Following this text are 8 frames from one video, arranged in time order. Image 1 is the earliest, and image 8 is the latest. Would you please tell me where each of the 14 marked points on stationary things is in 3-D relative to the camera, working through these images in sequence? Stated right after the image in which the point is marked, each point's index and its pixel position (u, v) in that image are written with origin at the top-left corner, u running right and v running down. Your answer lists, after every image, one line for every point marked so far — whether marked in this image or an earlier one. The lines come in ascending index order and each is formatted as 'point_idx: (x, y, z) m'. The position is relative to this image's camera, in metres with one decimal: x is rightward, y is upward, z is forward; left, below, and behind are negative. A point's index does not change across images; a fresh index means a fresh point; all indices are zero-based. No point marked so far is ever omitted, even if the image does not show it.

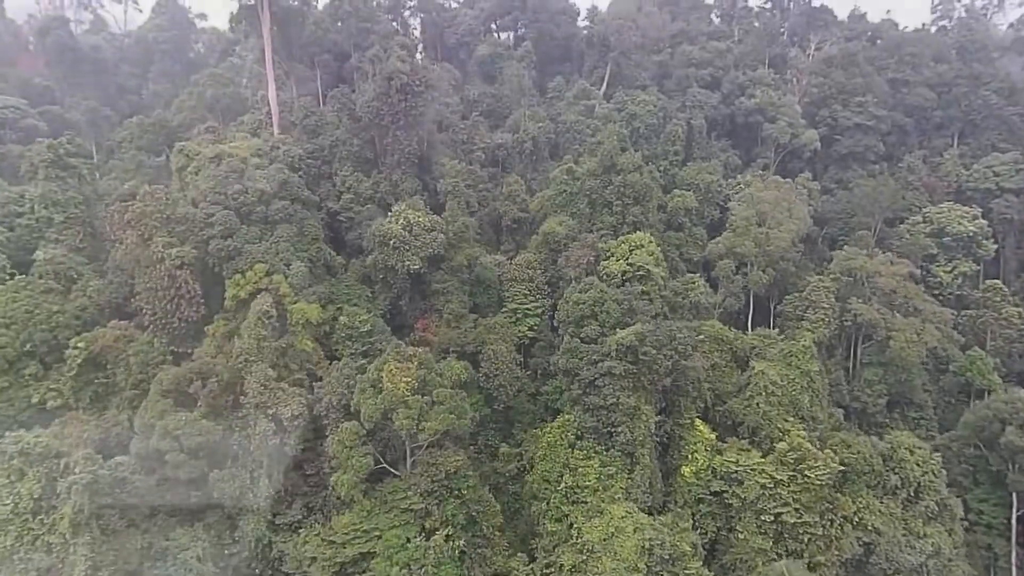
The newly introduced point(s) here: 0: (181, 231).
0: (-5.8, +1.0, +16.3) m
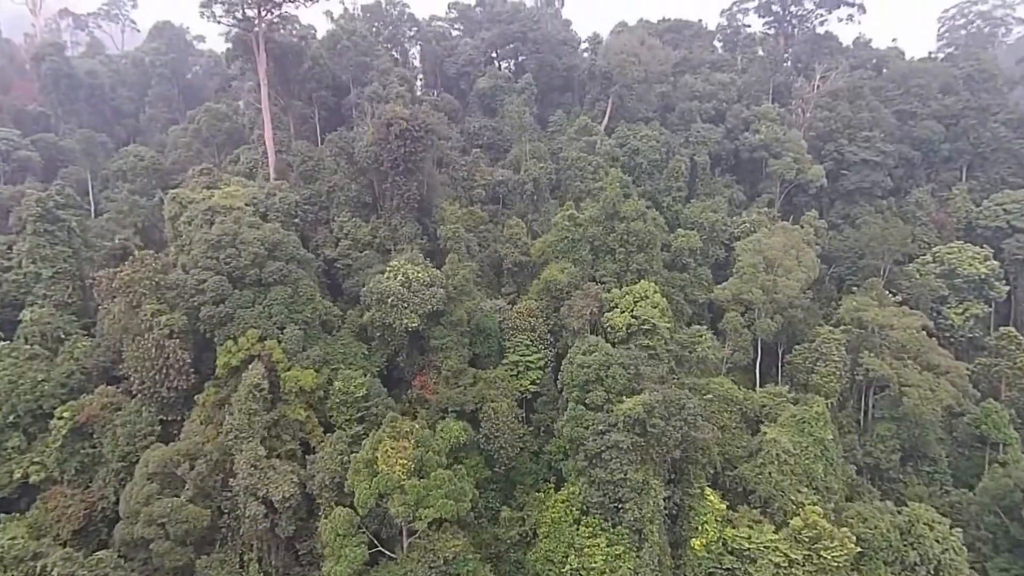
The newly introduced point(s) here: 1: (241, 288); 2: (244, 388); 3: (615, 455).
0: (-5.8, -0.2, +15.8) m
1: (-4.8, 0.0, +16.2) m
2: (-4.2, -1.6, +14.4) m
3: (+1.6, -2.6, +14.6) m
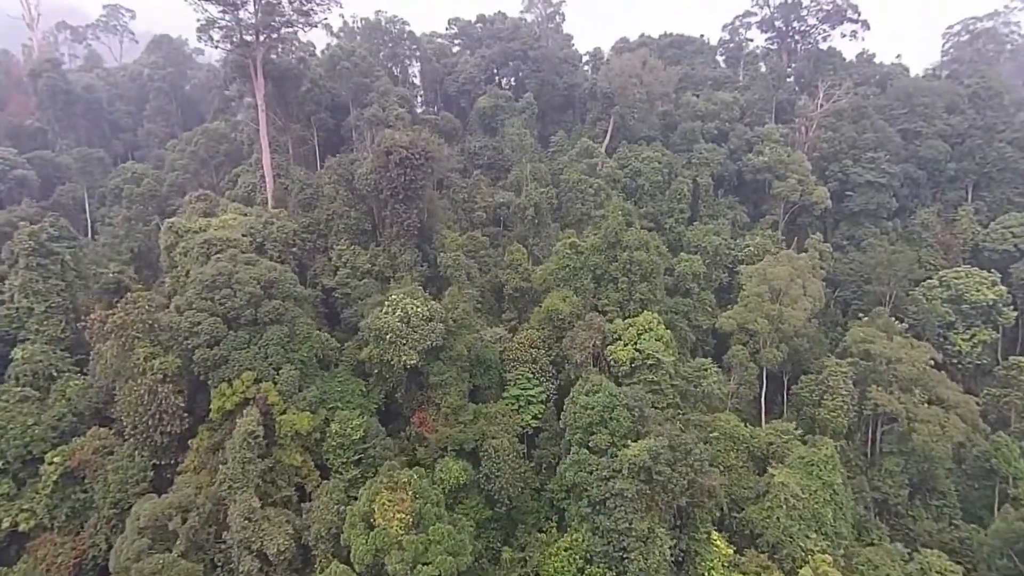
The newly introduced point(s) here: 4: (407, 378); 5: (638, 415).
0: (-5.8, -0.9, +15.4) m
1: (-4.7, -0.7, +15.9) m
2: (-4.2, -2.2, +14.0) m
3: (+1.6, -3.3, +14.2) m
4: (-2.1, -1.8, +18.7) m
5: (+2.2, -2.2, +15.8) m
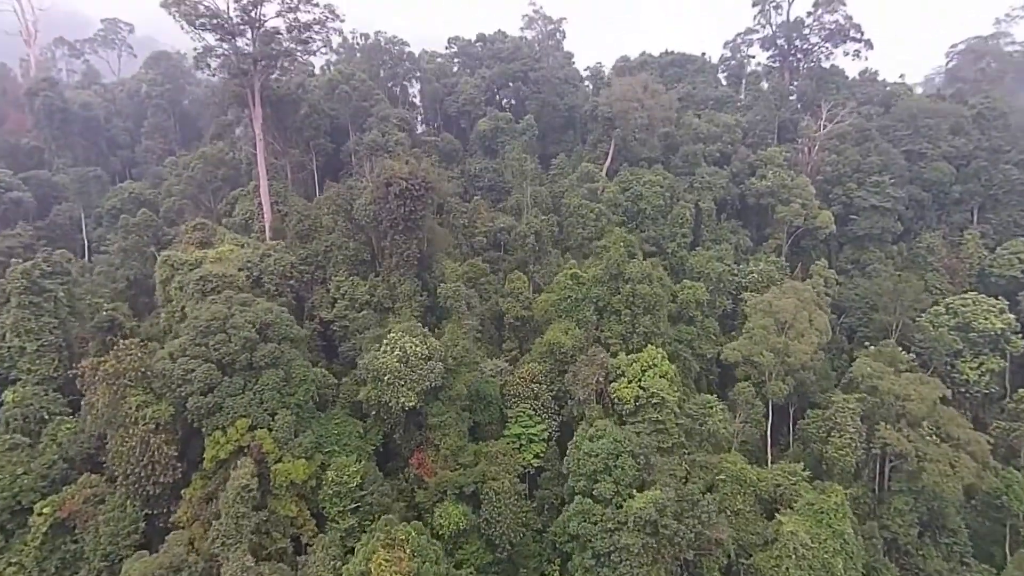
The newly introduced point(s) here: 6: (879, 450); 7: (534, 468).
0: (-5.8, -1.6, +15.0) m
1: (-4.7, -1.4, +15.5) m
2: (-4.1, -3.0, +13.6) m
3: (+1.7, -4.0, +13.8) m
4: (-2.1, -2.6, +18.3) m
5: (+2.2, -2.9, +15.4) m
6: (+7.6, -3.4, +19.1) m
7: (+0.4, -3.7, +19.0) m
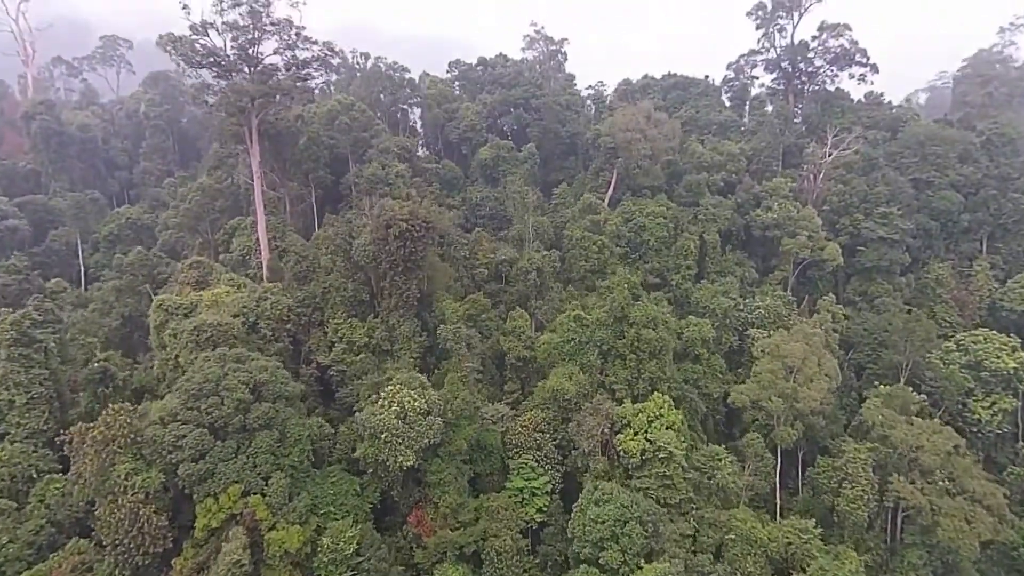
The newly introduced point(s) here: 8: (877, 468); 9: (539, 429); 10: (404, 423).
0: (-5.7, -2.6, +14.5) m
1: (-4.7, -2.4, +15.0) m
2: (-4.1, -3.9, +13.1) m
3: (+1.7, -5.0, +13.3) m
4: (-2.1, -3.6, +17.7) m
5: (+2.2, -3.9, +14.9) m
6: (+7.7, -4.3, +18.6) m
7: (+0.5, -4.7, +18.5) m
8: (+7.8, -3.8, +19.6) m
9: (+0.6, -3.0, +19.7) m
10: (-1.9, -2.4, +16.7) m
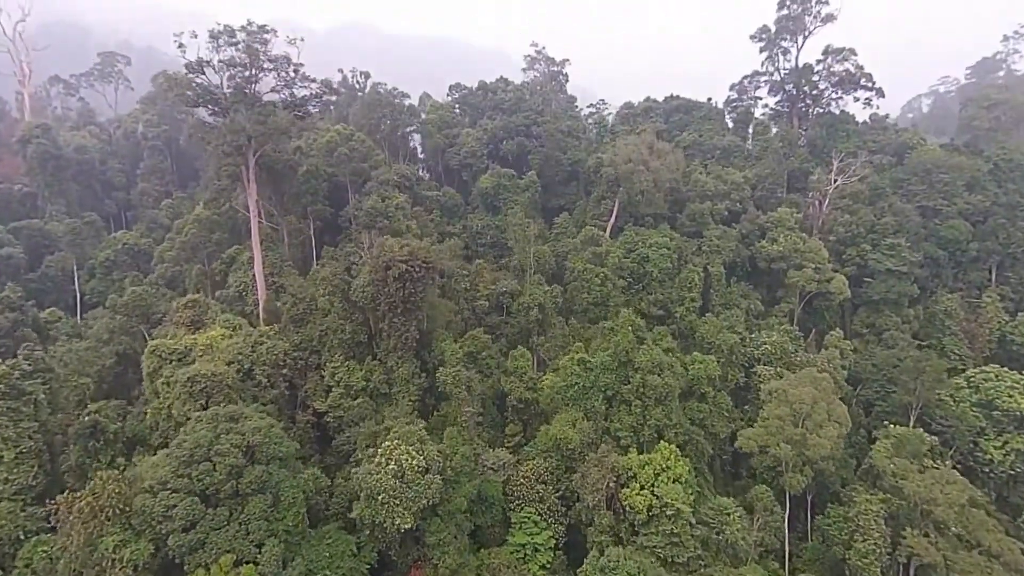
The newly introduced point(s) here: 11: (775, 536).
0: (-5.7, -3.5, +14.0) m
1: (-4.6, -3.4, +14.5) m
2: (-4.1, -4.9, +12.6) m
3: (+1.8, -5.9, +12.7) m
4: (-2.0, -4.5, +17.2) m
5: (+2.3, -4.8, +14.4) m
6: (+7.7, -5.3, +18.1) m
7: (+0.5, -5.7, +18.0) m
8: (+7.8, -4.8, +19.1) m
9: (+0.6, -4.0, +19.2) m
10: (-1.9, -3.4, +16.2) m
11: (+5.3, -5.1, +18.8) m
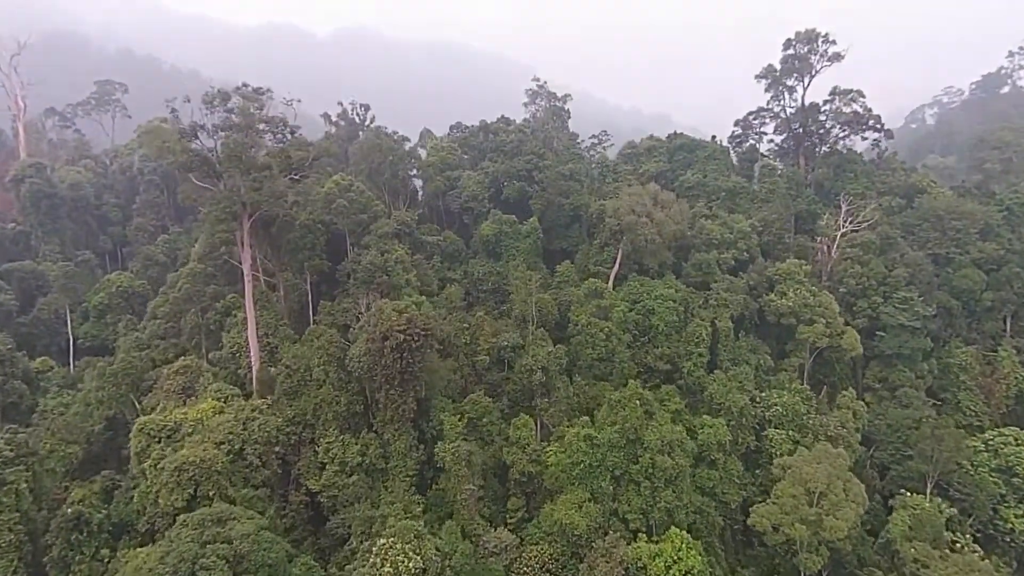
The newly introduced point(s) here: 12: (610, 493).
0: (-5.6, -5.0, +13.1) m
1: (-4.6, -4.9, +13.6) m
2: (-4.0, -6.4, +11.7) m
3: (+1.8, -7.4, +11.9) m
4: (-2.0, -6.1, +16.4) m
5: (+2.3, -6.3, +13.5) m
6: (+7.8, -6.8, +17.2) m
7: (+0.6, -7.2, +17.1) m
8: (+7.9, -6.3, +18.2) m
9: (+0.7, -5.6, +18.3) m
10: (-1.9, -4.9, +15.3) m
11: (+5.4, -6.6, +17.9) m
12: (+2.1, -4.5, +19.9) m
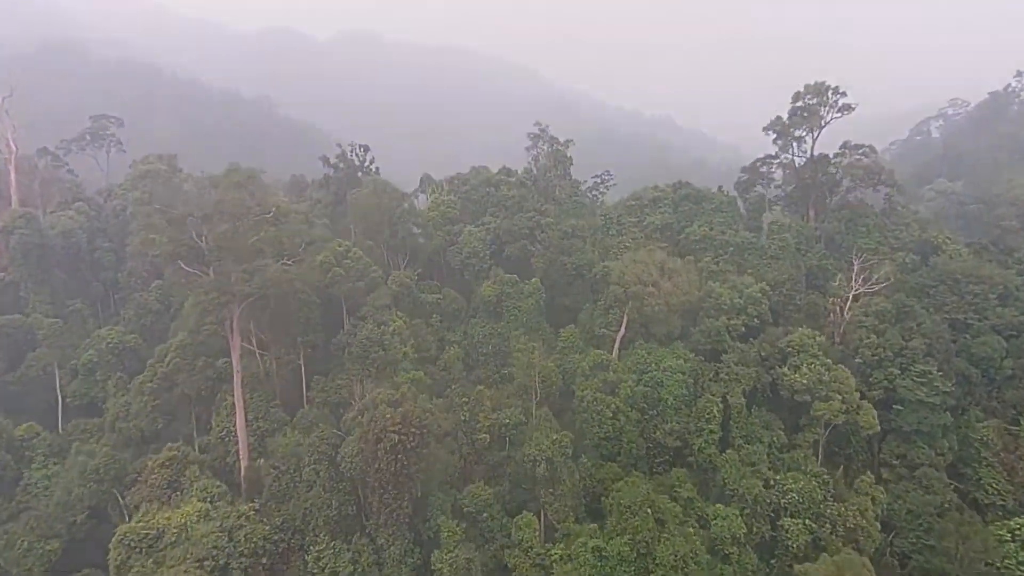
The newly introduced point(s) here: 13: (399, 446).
0: (-5.6, -7.0, +12.0) m
1: (-4.6, -6.9, +12.4) m
2: (-4.0, -8.3, +10.5) m
3: (+1.9, -9.3, +10.6) m
4: (-1.9, -8.1, +15.2) m
5: (+2.4, -8.3, +12.3) m
6: (+7.8, -8.8, +15.9) m
7: (+0.6, -9.2, +15.9) m
8: (+7.9, -8.4, +17.0) m
9: (+0.7, -7.6, +17.2) m
10: (-1.8, -6.9, +14.1) m
11: (+5.5, -8.6, +16.7) m
12: (+2.1, -6.5, +18.7) m
13: (-2.3, -3.4, +19.0) m
